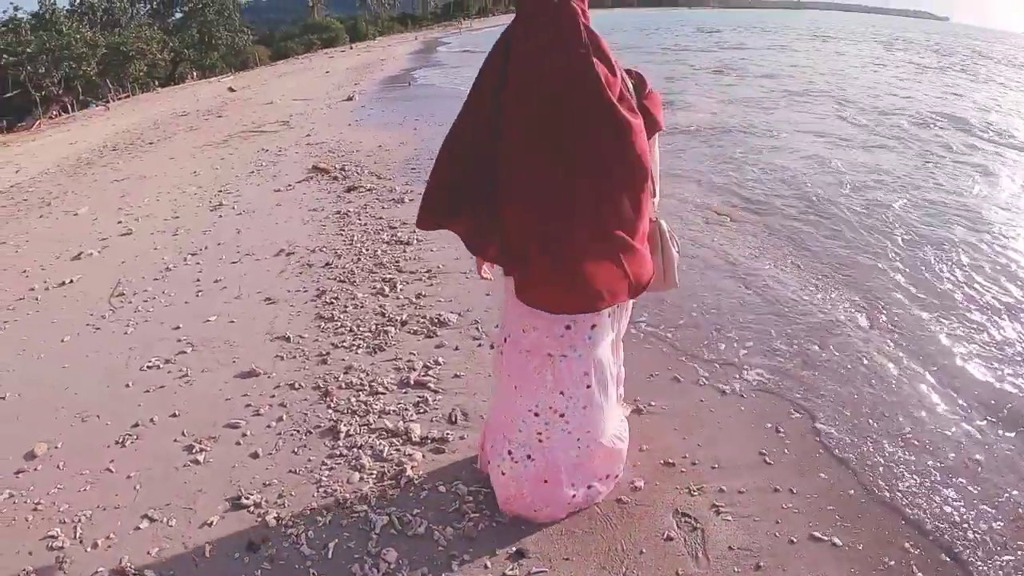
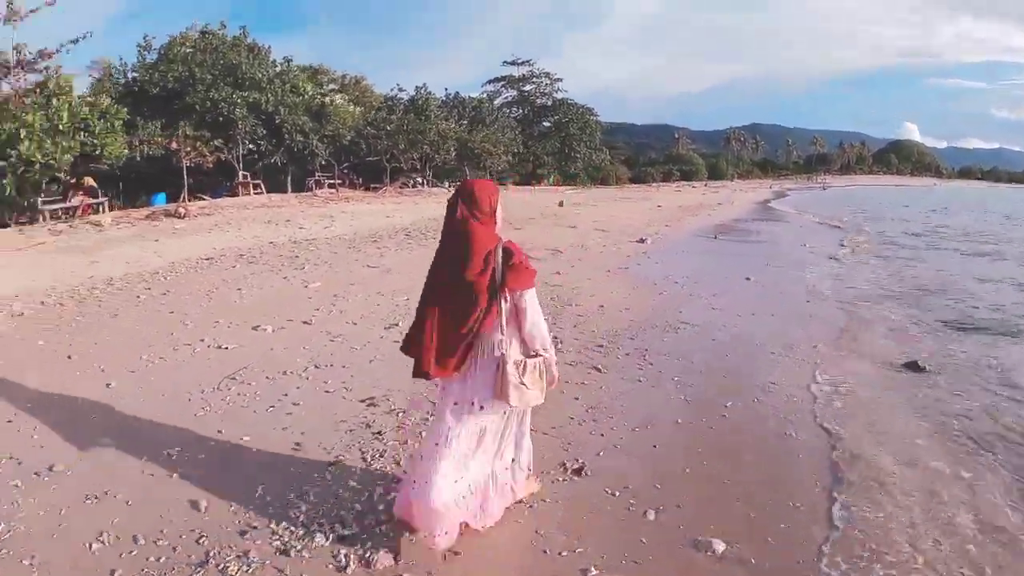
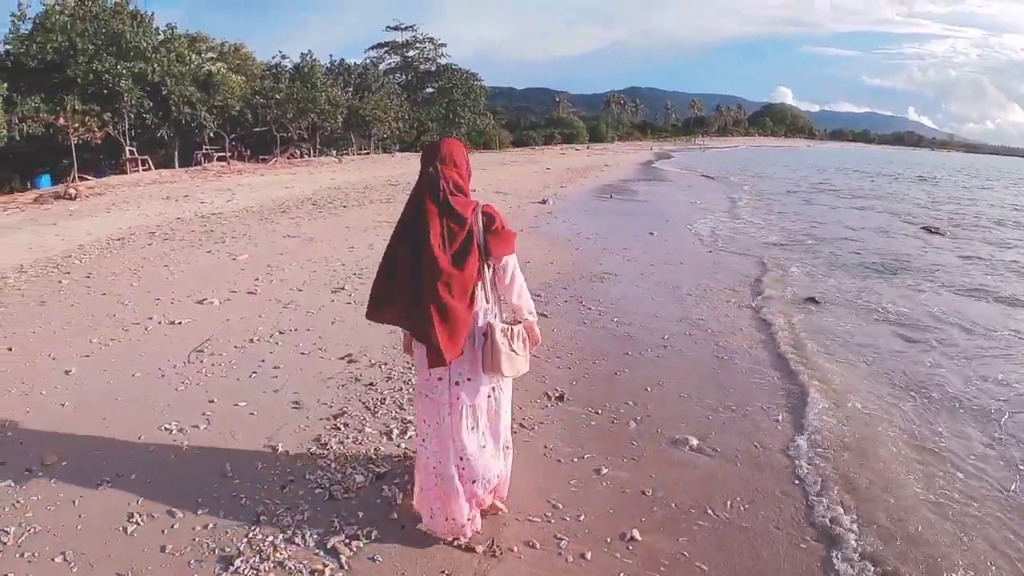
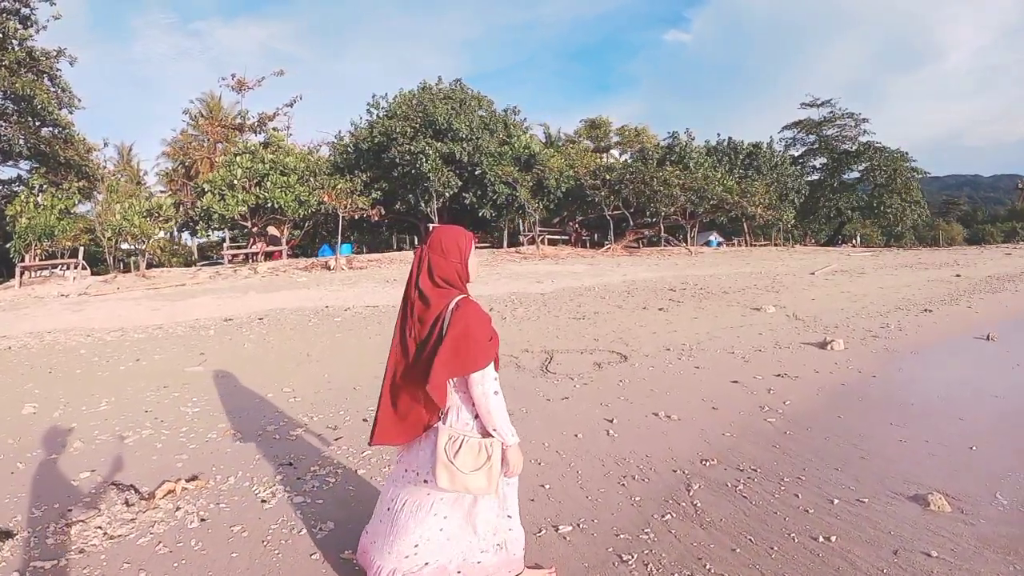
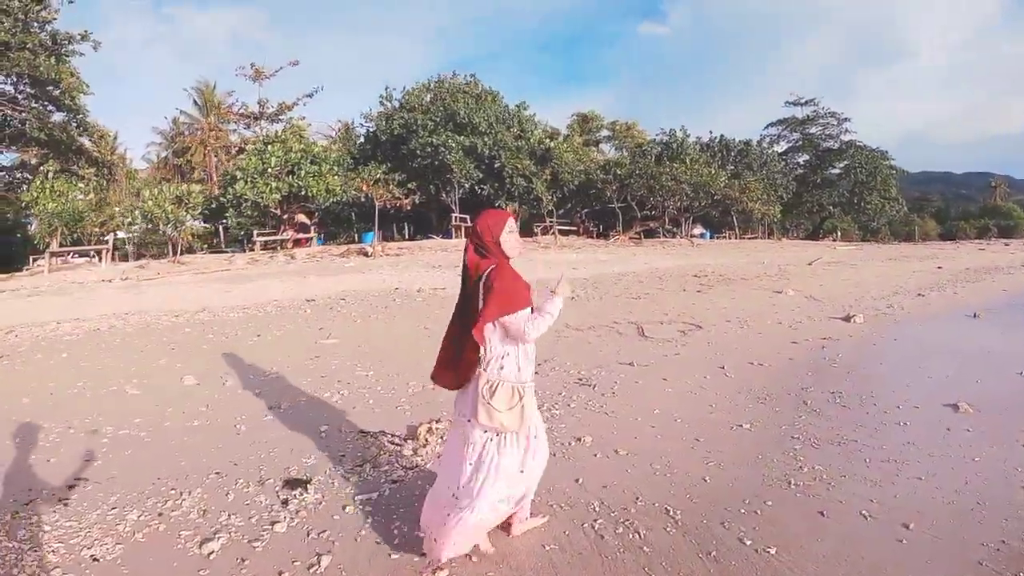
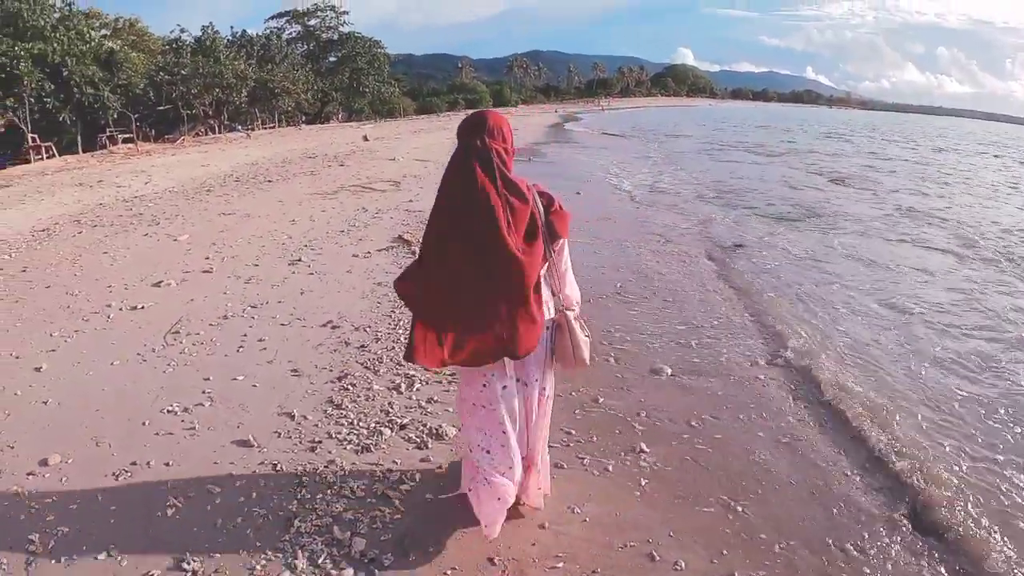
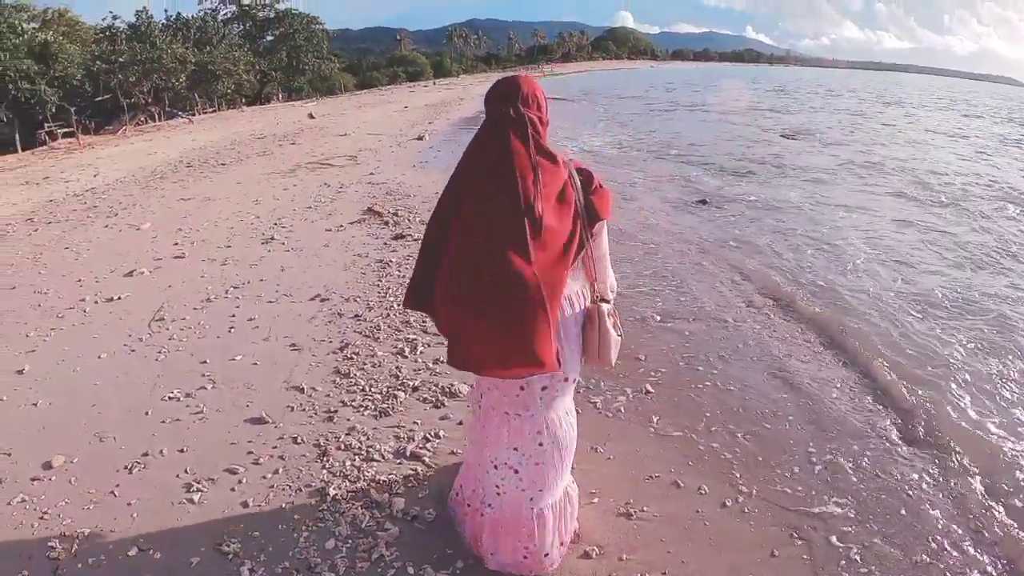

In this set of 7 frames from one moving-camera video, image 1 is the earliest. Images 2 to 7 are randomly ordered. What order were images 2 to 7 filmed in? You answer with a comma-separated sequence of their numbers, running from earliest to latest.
7, 6, 3, 2, 5, 4
